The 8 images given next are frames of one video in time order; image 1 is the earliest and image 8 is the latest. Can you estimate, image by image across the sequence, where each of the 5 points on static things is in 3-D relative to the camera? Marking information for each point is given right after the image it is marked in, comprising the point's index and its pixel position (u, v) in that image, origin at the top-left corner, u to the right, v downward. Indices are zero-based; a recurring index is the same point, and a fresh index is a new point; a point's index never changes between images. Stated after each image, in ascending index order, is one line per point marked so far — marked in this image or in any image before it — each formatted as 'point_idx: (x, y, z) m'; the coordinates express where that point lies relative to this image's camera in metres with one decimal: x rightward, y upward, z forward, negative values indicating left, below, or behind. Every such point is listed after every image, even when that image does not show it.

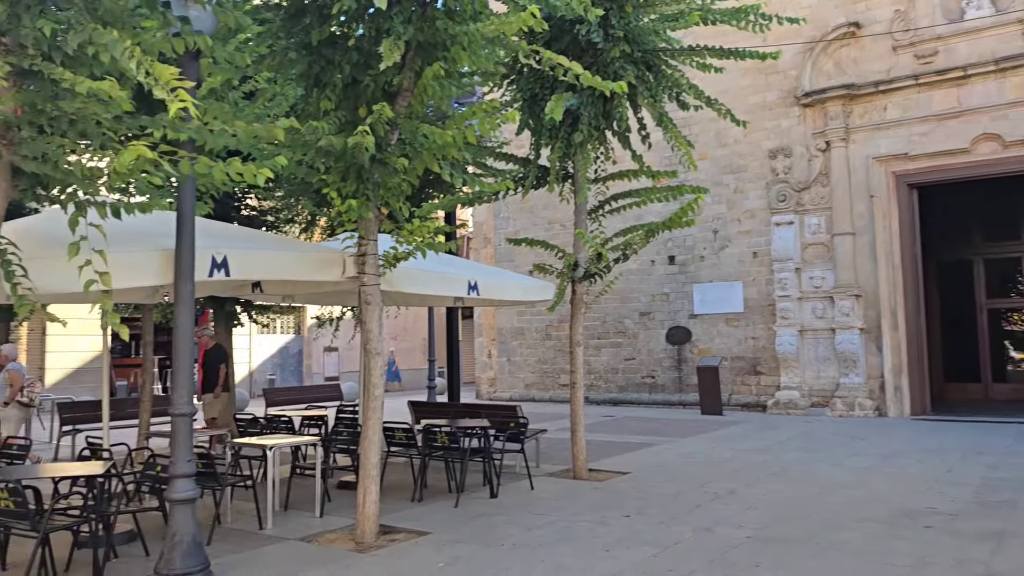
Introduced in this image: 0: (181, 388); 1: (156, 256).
0: (-2.1, -0.6, +5.4) m
1: (-2.3, +0.2, +5.4) m
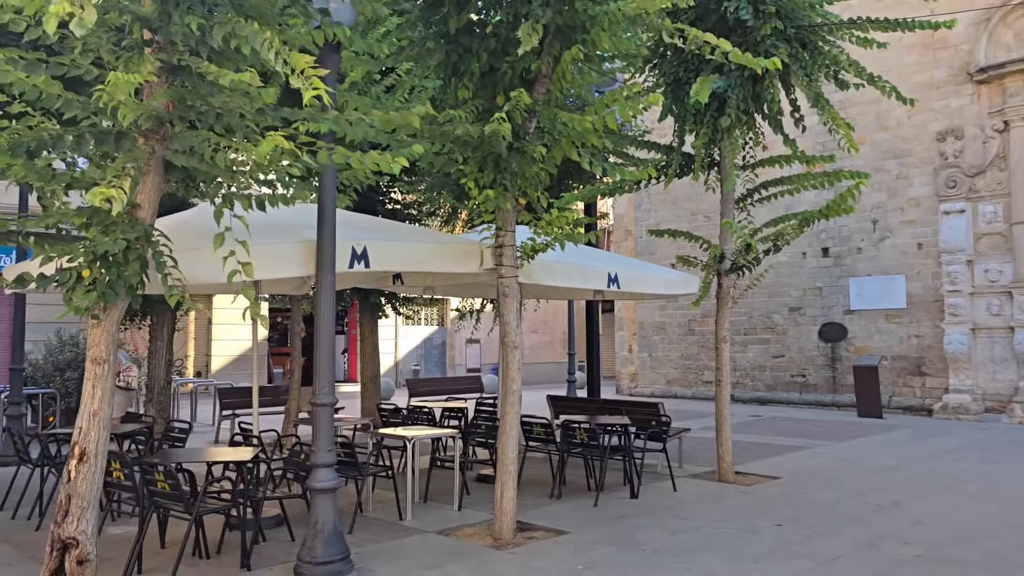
0: (-1.2, -0.6, +5.4) m
1: (-1.4, +0.3, +5.5) m
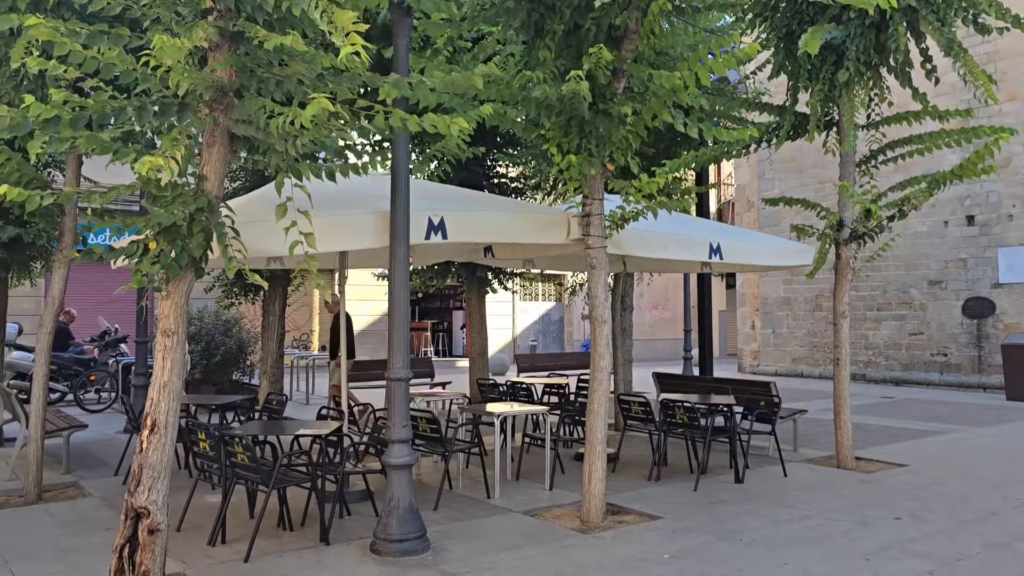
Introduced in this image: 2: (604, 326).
0: (-0.7, -0.4, +5.3) m
1: (-0.9, +0.4, +5.4) m
2: (+0.7, -0.3, +6.2) m
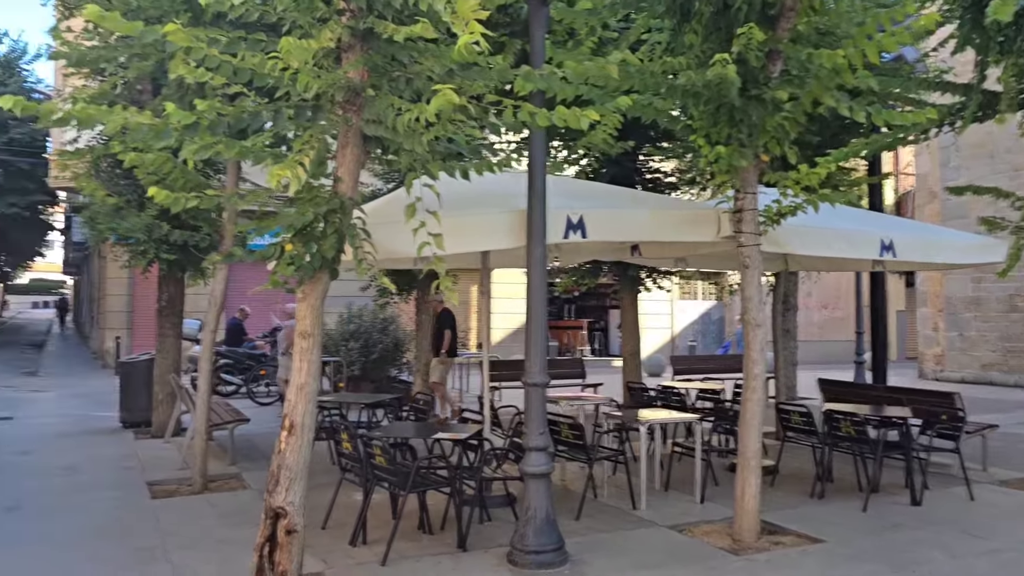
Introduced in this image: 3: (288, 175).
0: (+0.1, -0.4, +5.1) m
1: (-0.1, +0.4, +5.2) m
2: (+1.7, -0.3, +5.7) m
3: (-1.1, +0.5, +3.9) m
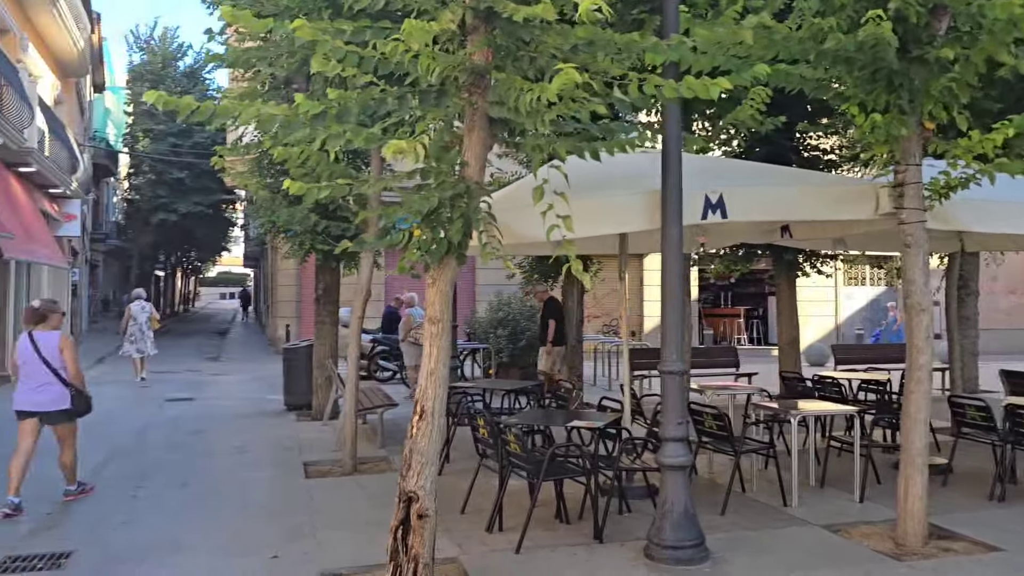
0: (+0.9, -0.3, +4.9) m
1: (+0.7, +0.5, +5.0) m
2: (+2.5, -0.2, +5.2) m
3: (-0.5, +0.6, +3.9) m
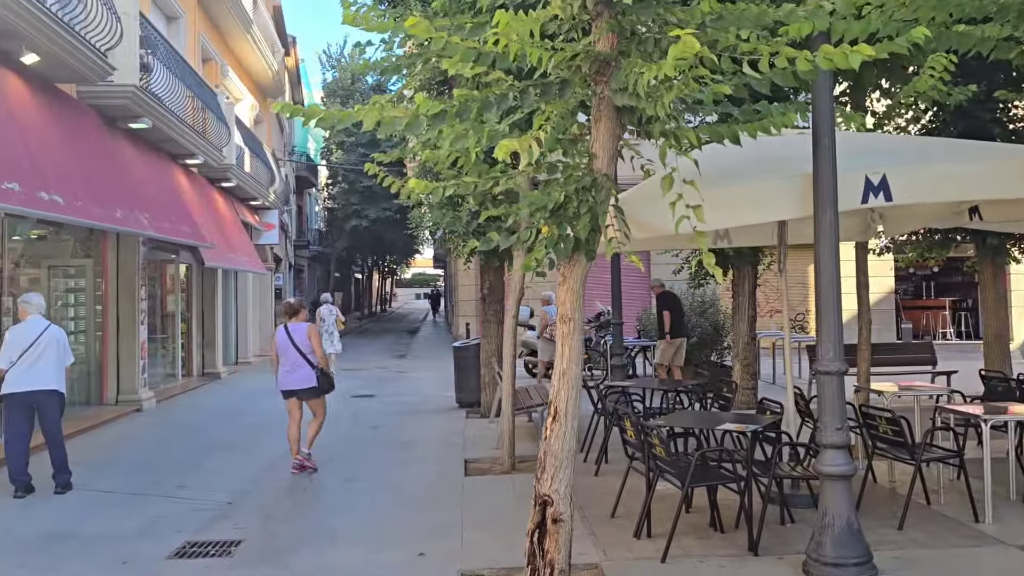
0: (+1.7, -0.3, +4.4) m
1: (+1.5, +0.6, +4.6) m
2: (+3.3, -0.1, +4.4) m
3: (+0.1, +0.6, +3.8) m
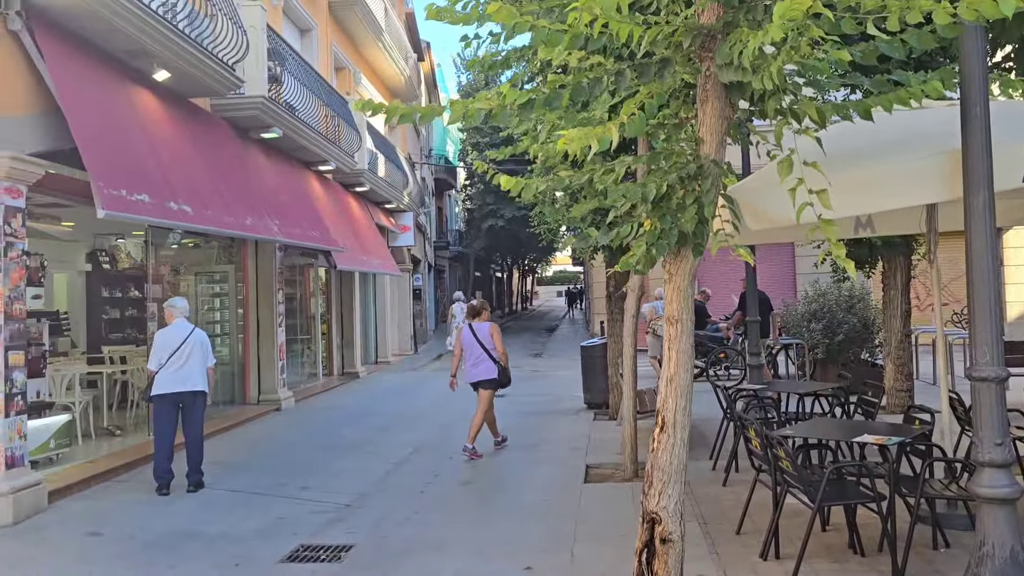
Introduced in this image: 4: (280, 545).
0: (+2.1, -0.2, +3.8) m
1: (+2.0, +0.6, +4.0) m
2: (+3.7, 0.0, +3.5) m
3: (+0.5, +0.6, +3.5) m
4: (-1.5, -1.7, +5.6) m
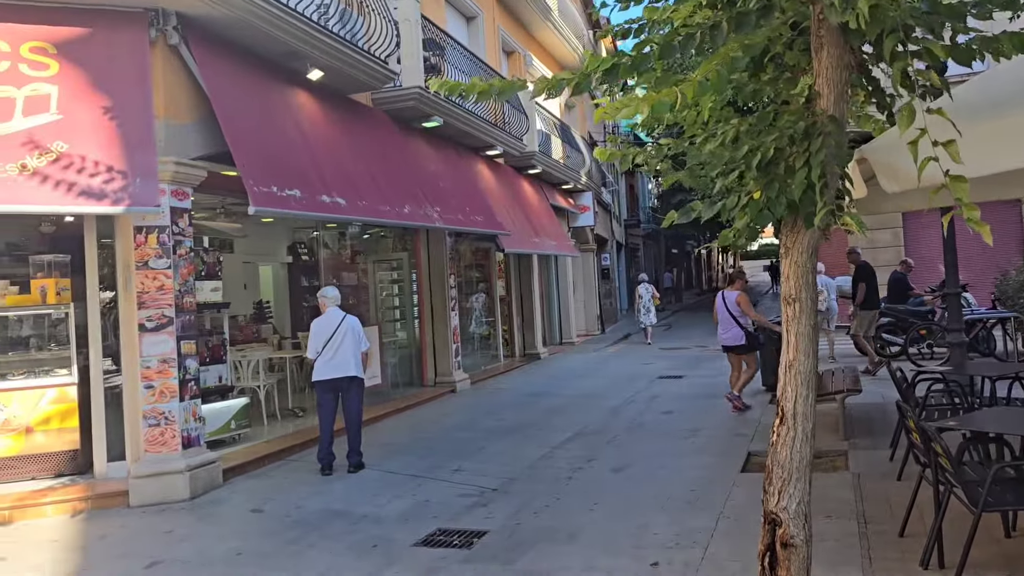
0: (+2.5, -0.1, +3.1) m
1: (+2.3, +0.7, +3.3) m
2: (+3.9, +0.1, +2.4) m
3: (+0.7, +0.7, +3.1) m
4: (-0.6, -1.6, +5.7) m
